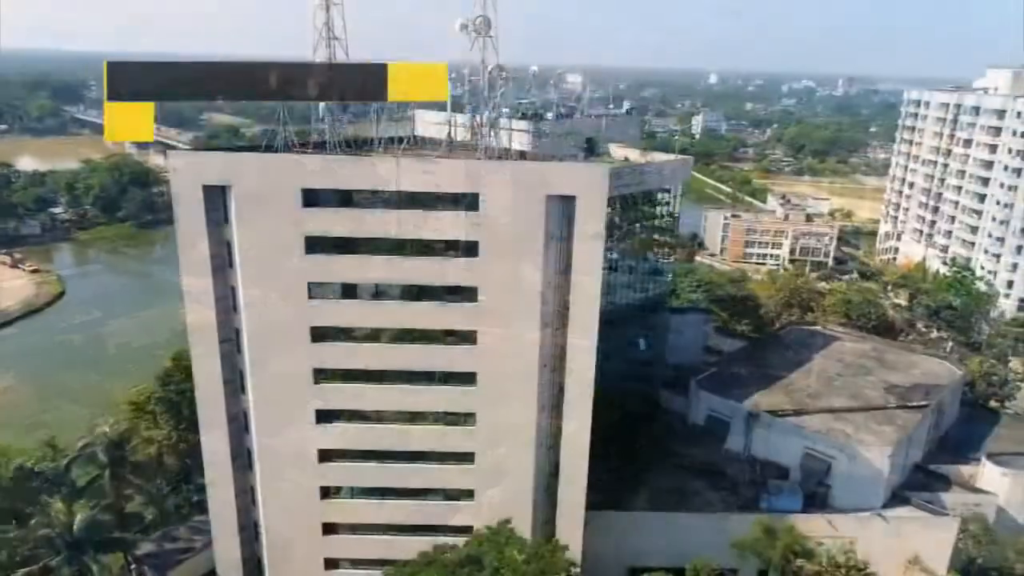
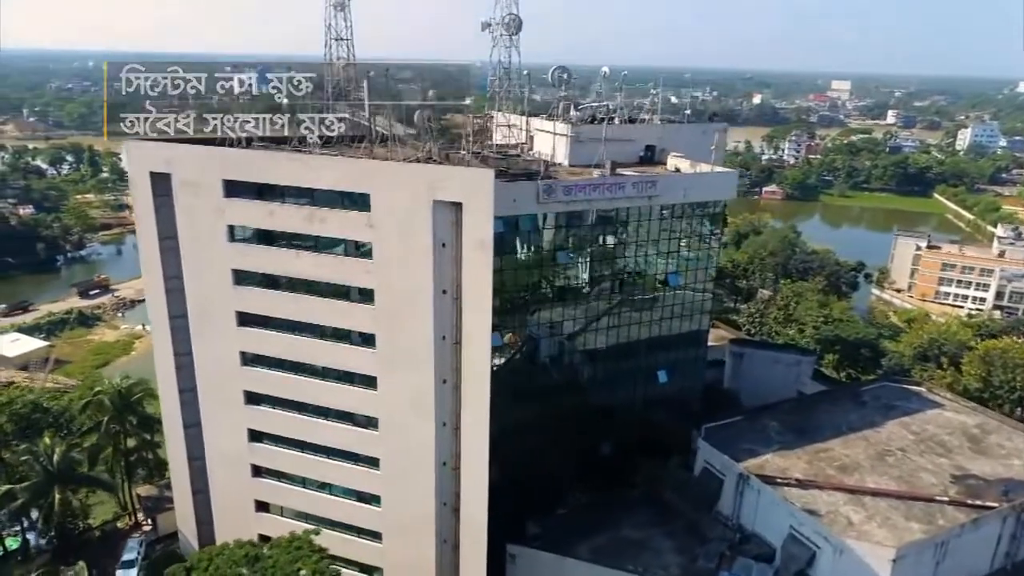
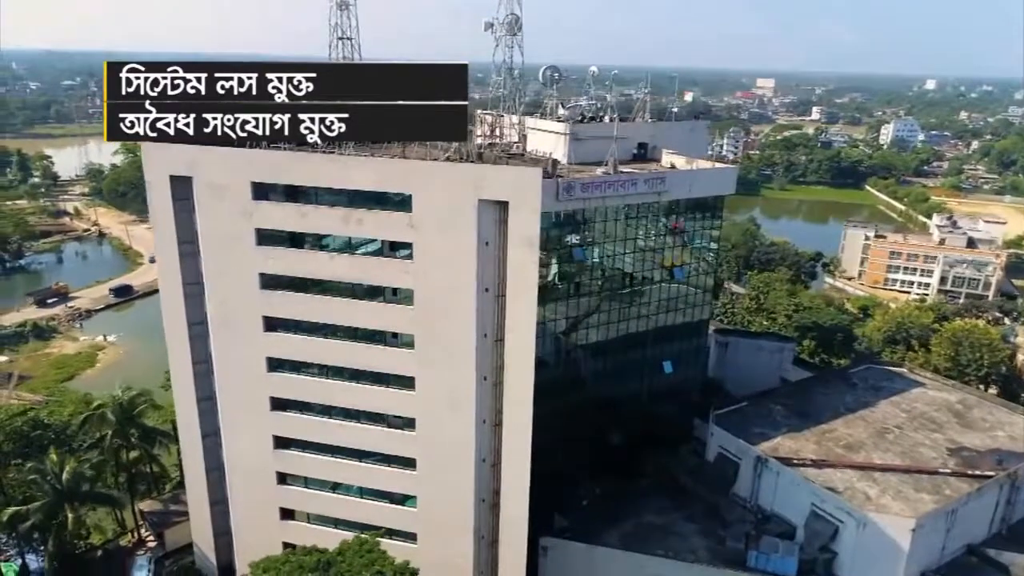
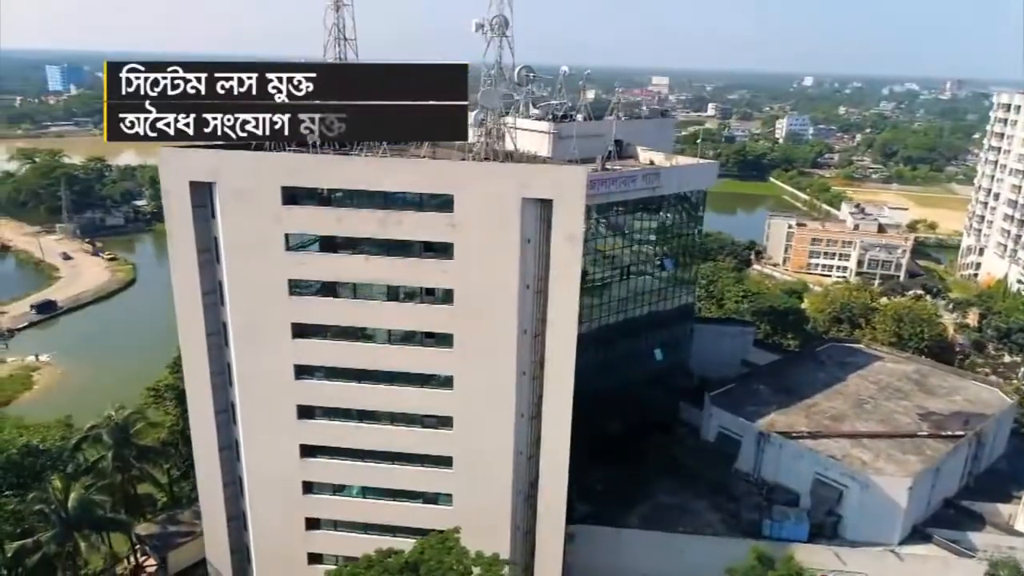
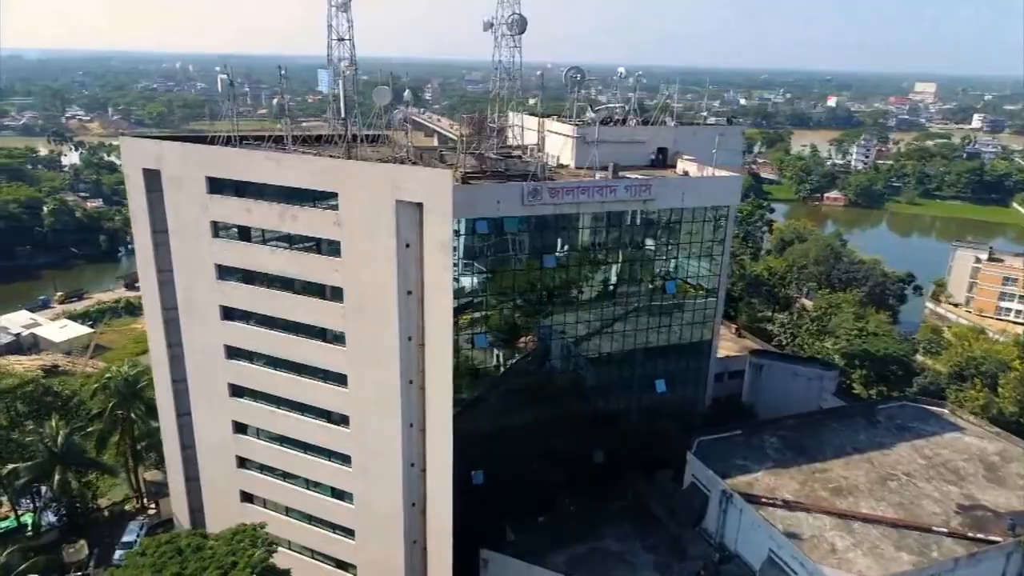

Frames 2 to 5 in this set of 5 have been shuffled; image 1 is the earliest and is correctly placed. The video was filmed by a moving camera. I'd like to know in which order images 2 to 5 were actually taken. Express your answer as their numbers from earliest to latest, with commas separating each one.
4, 3, 2, 5
